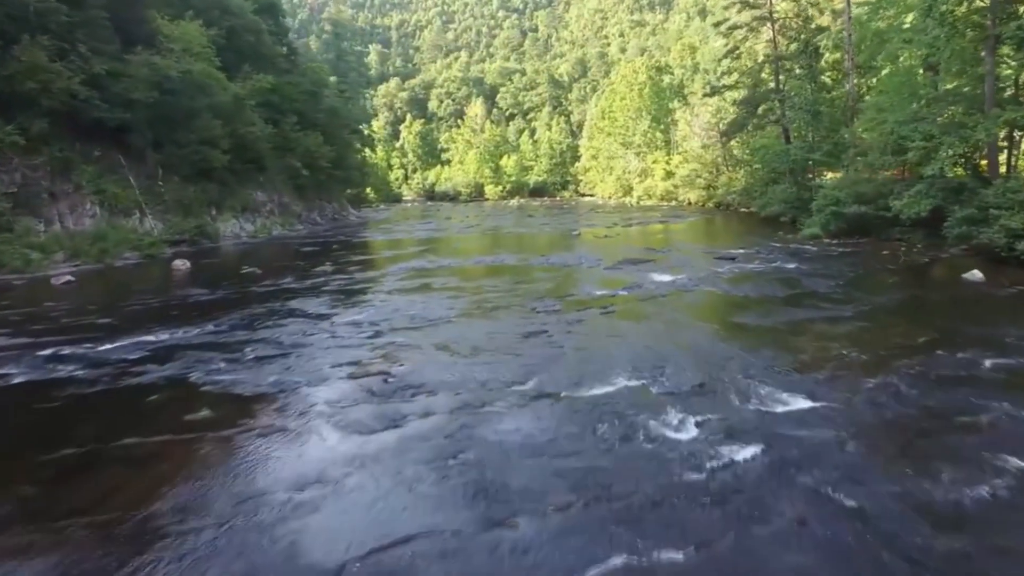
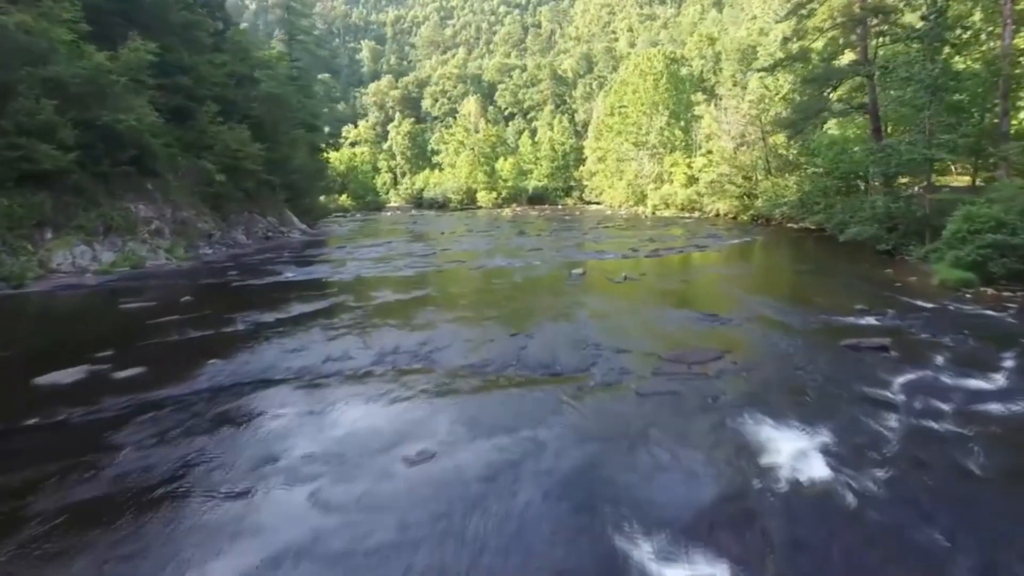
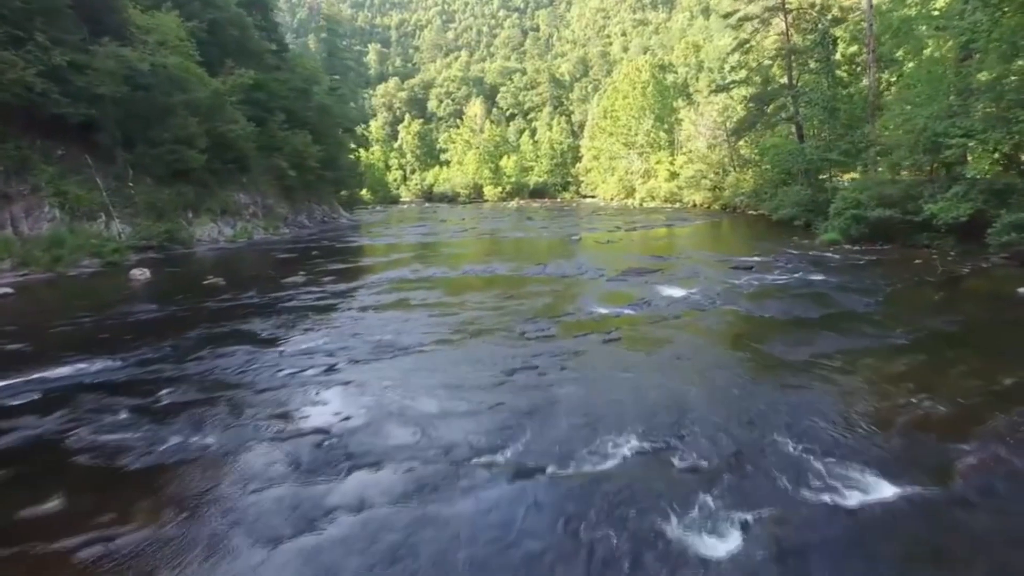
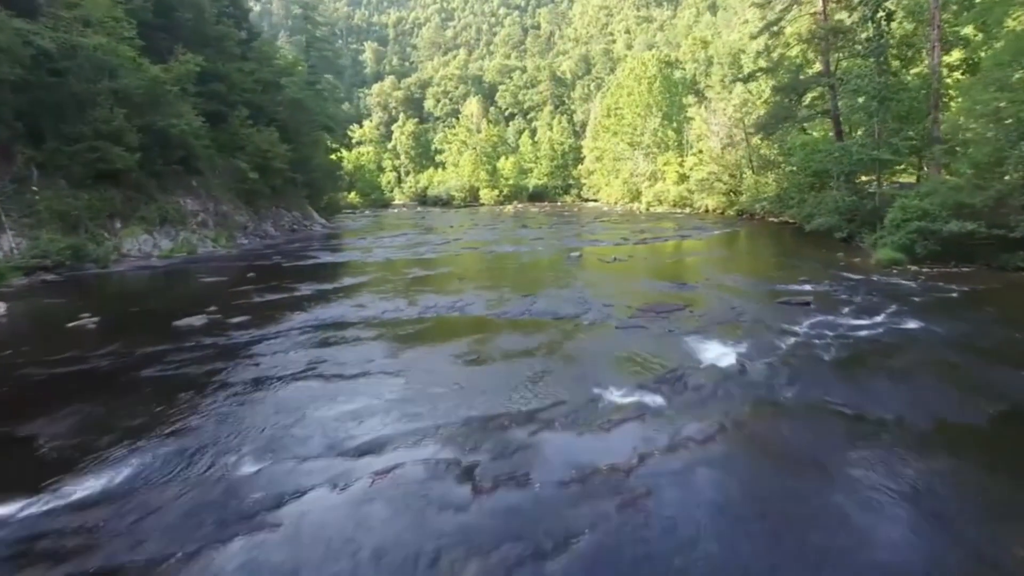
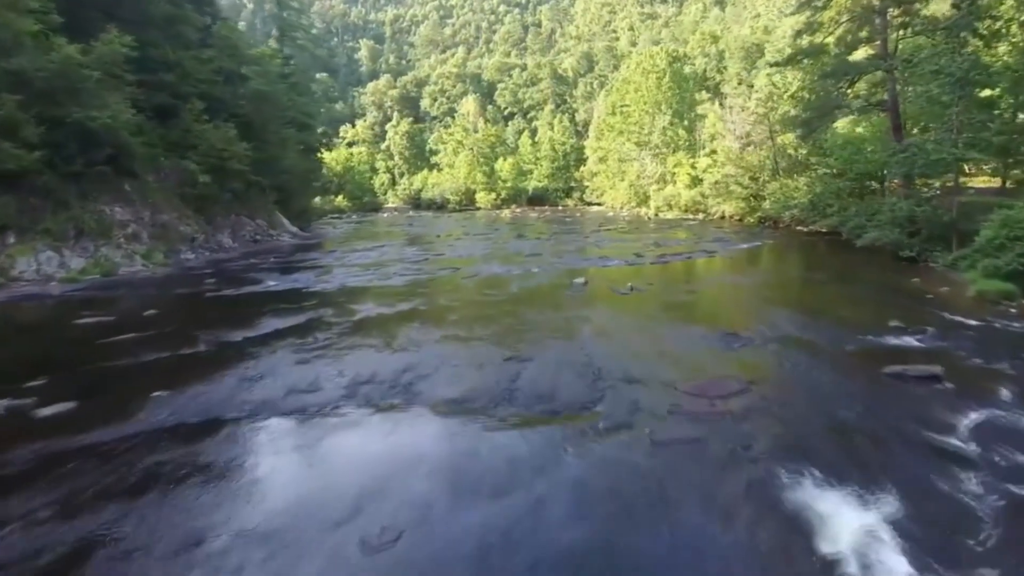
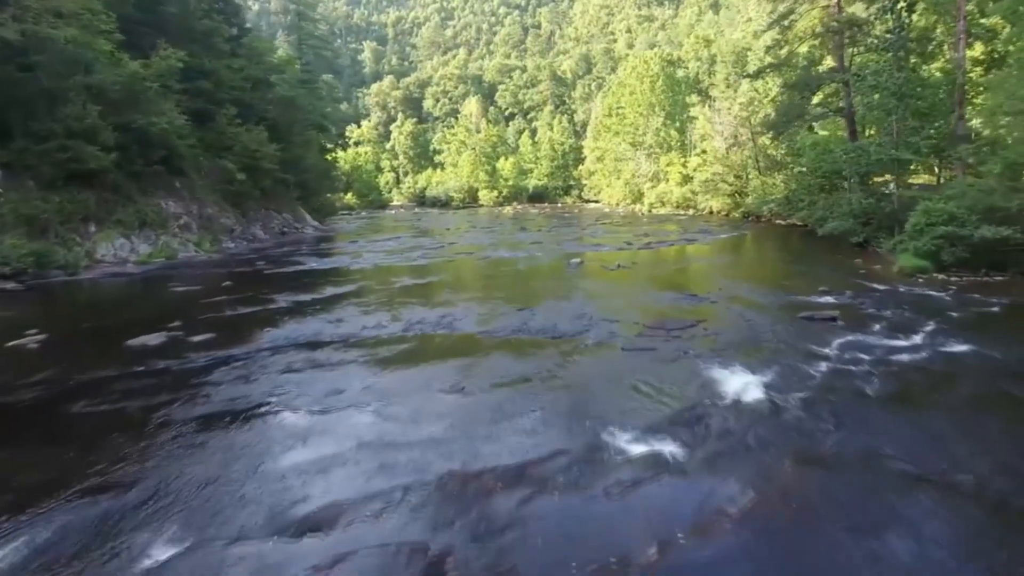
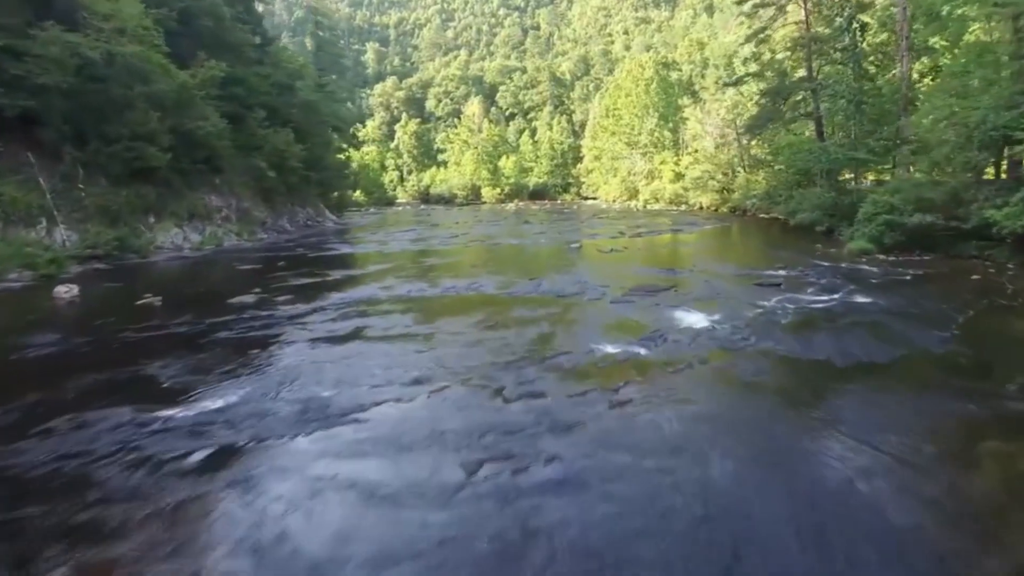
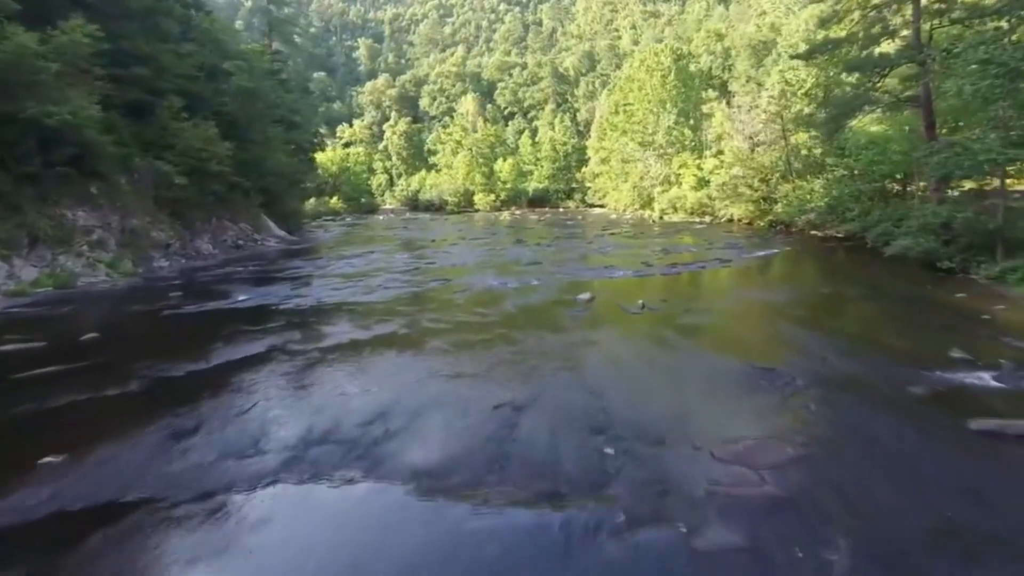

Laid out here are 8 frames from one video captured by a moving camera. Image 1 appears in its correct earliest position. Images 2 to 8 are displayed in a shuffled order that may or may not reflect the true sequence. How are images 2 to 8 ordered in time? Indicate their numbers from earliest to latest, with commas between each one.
3, 7, 4, 6, 2, 5, 8
